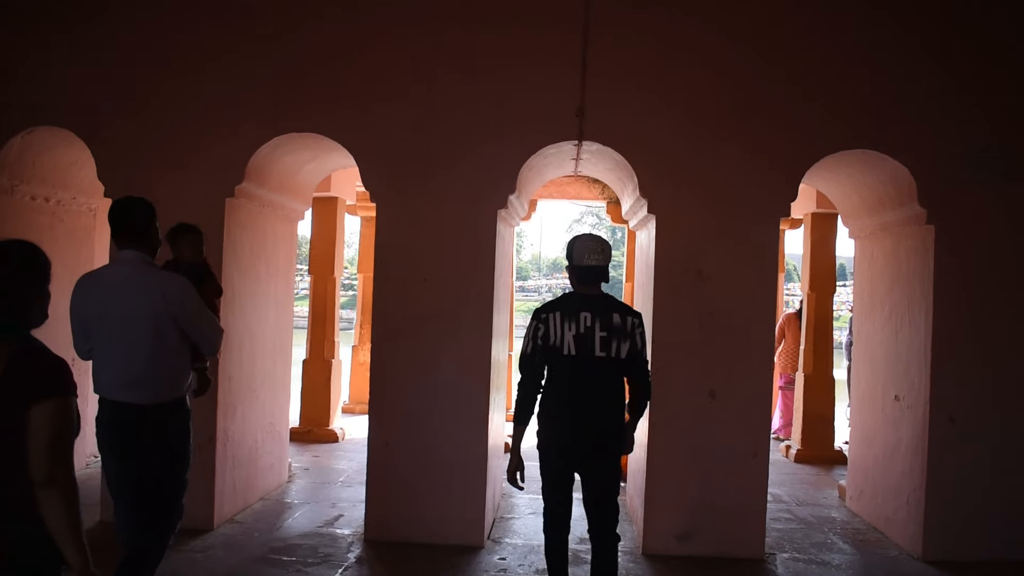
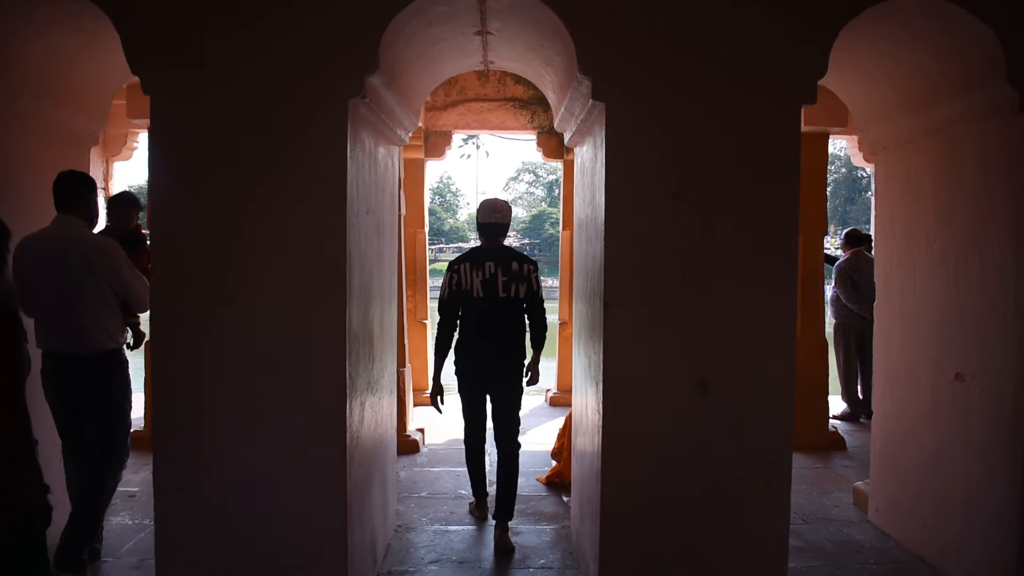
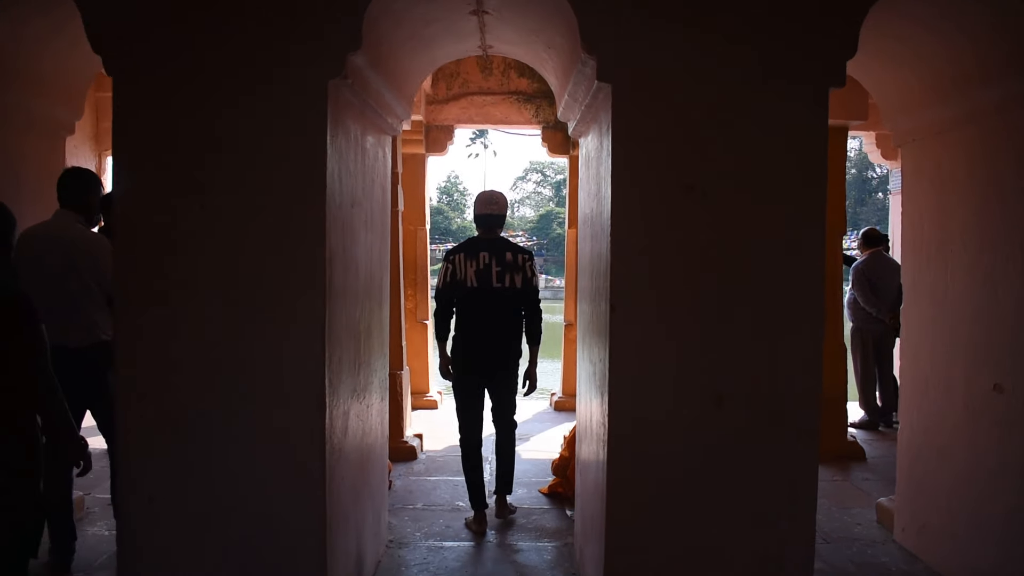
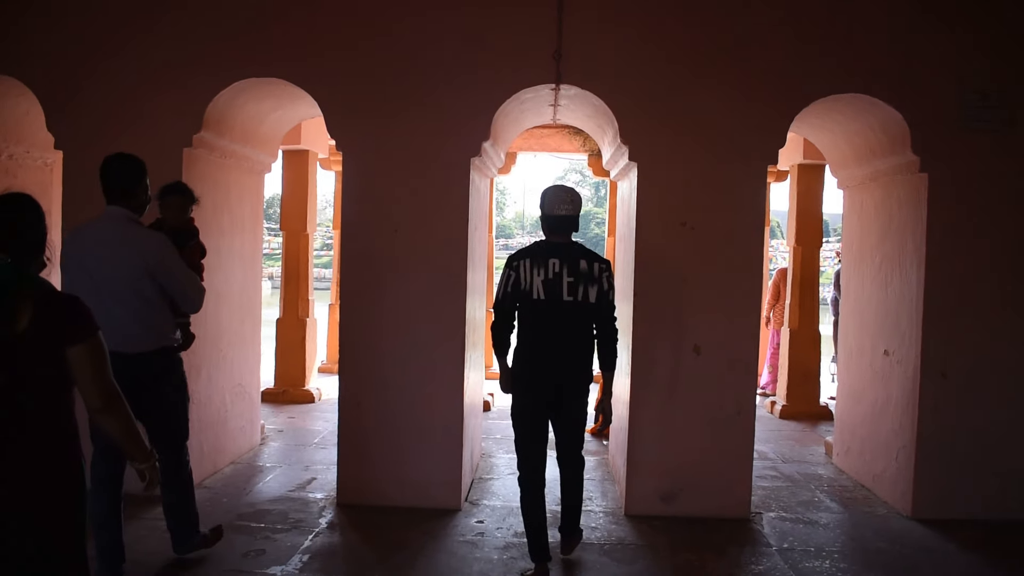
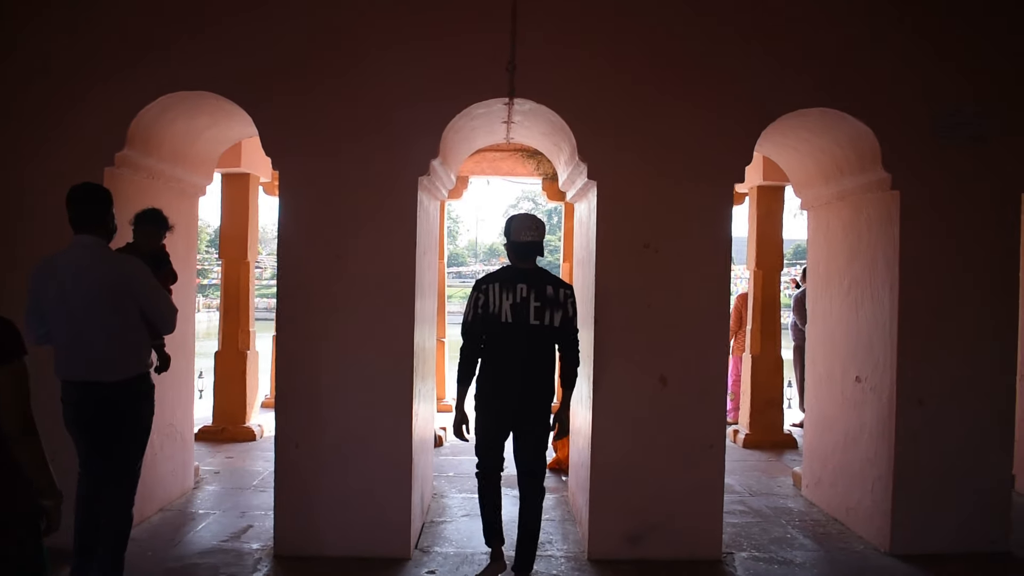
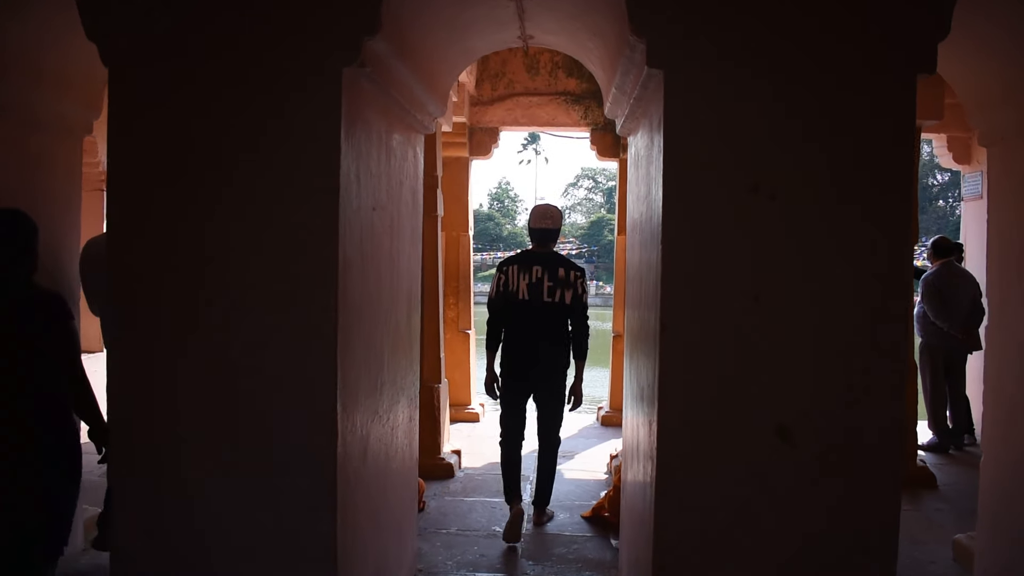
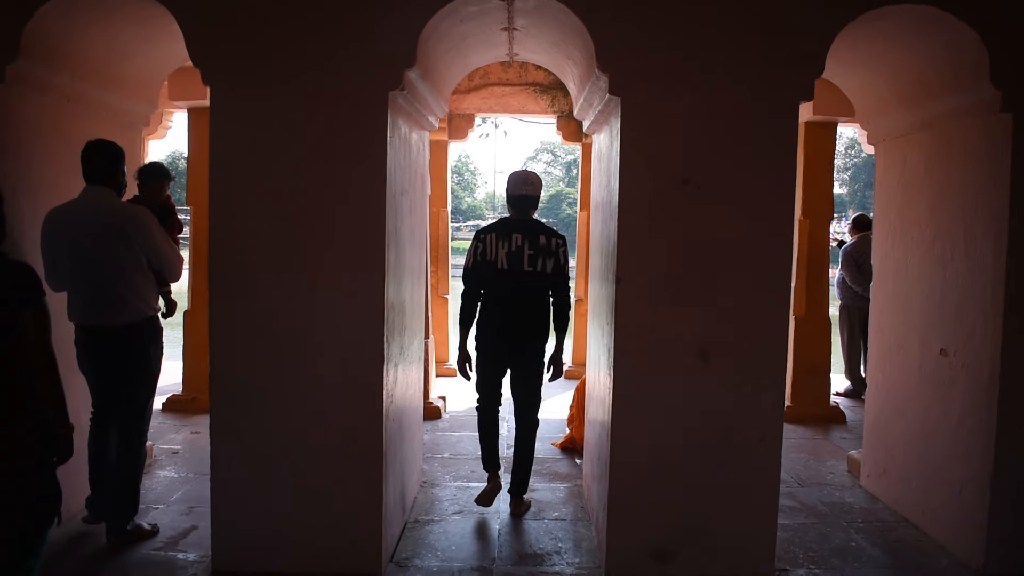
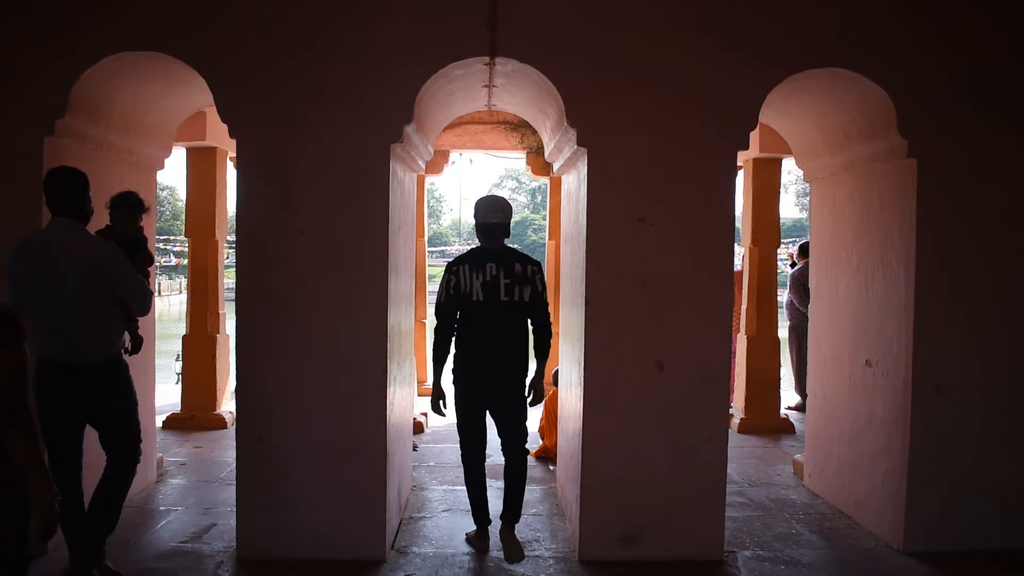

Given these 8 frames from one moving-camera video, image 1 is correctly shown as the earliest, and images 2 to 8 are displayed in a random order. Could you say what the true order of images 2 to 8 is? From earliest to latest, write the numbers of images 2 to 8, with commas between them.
4, 5, 8, 7, 2, 3, 6
